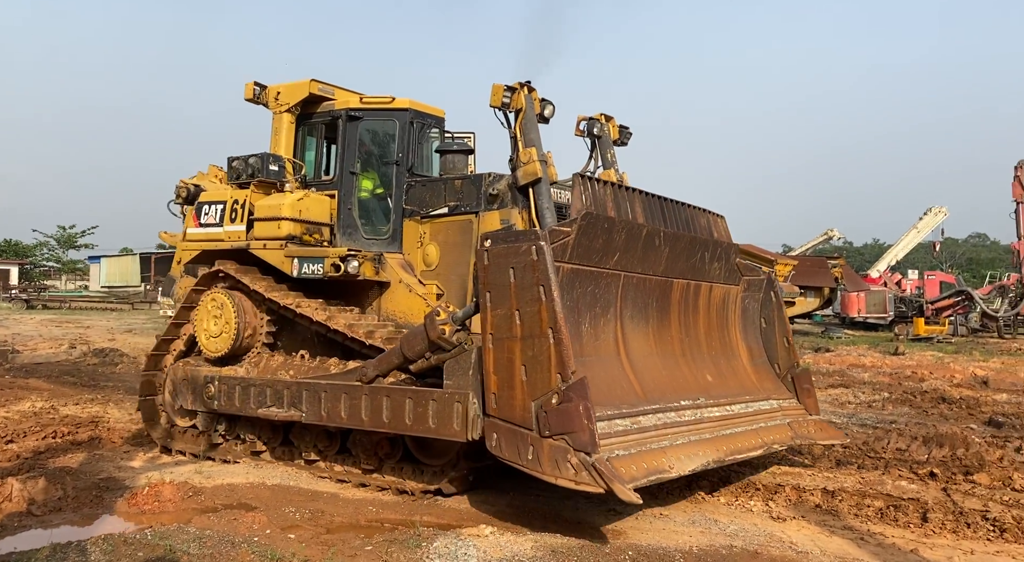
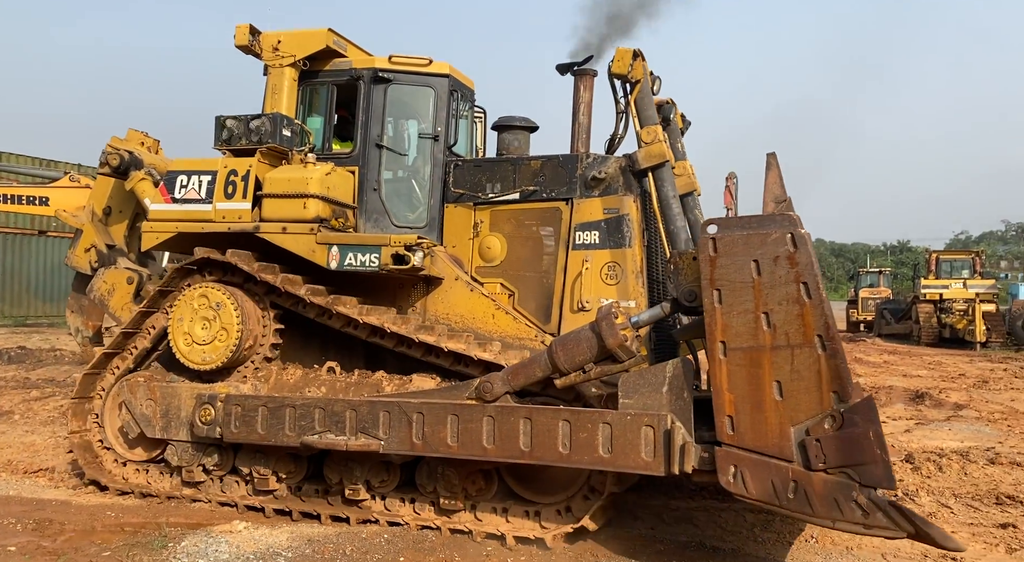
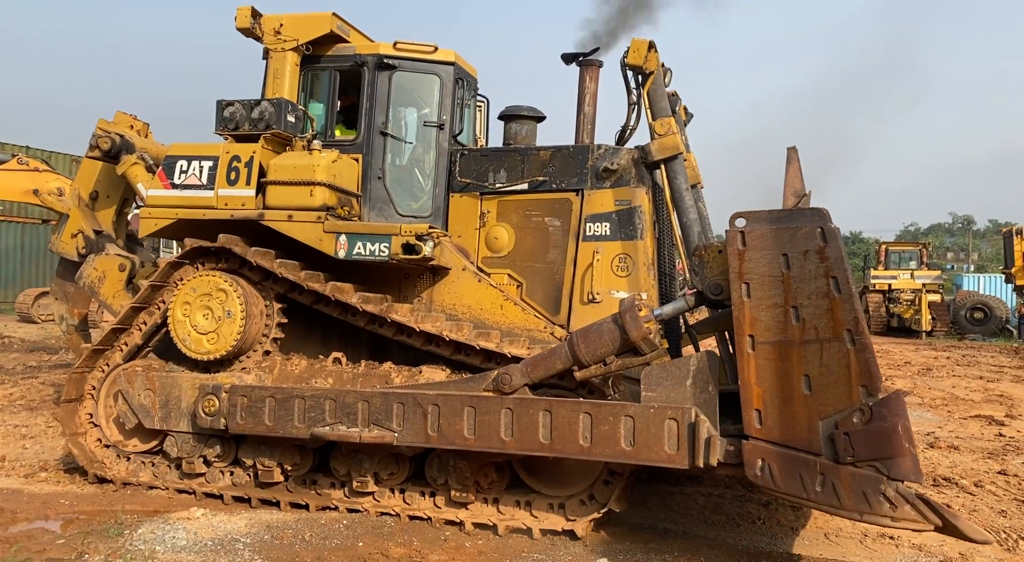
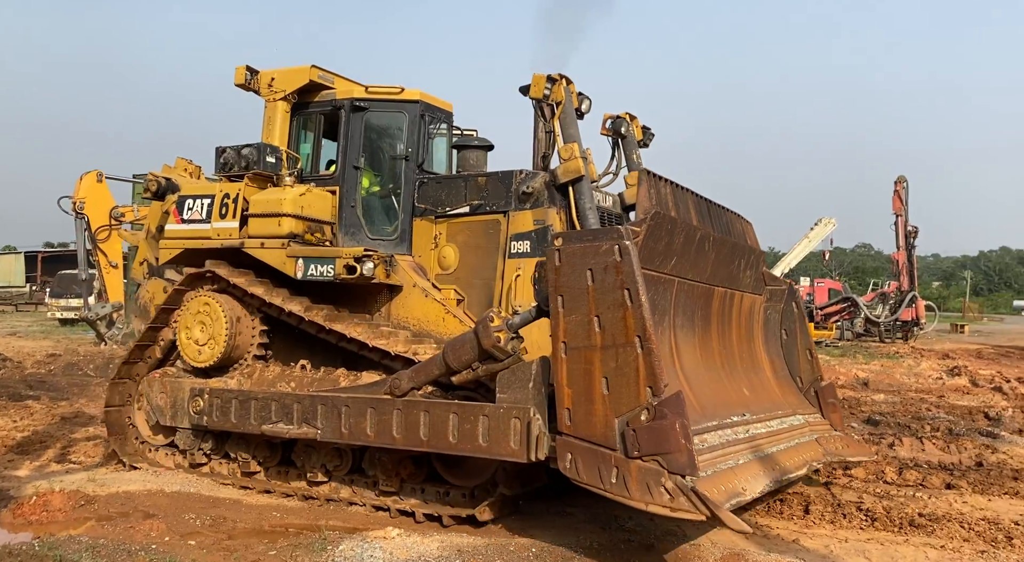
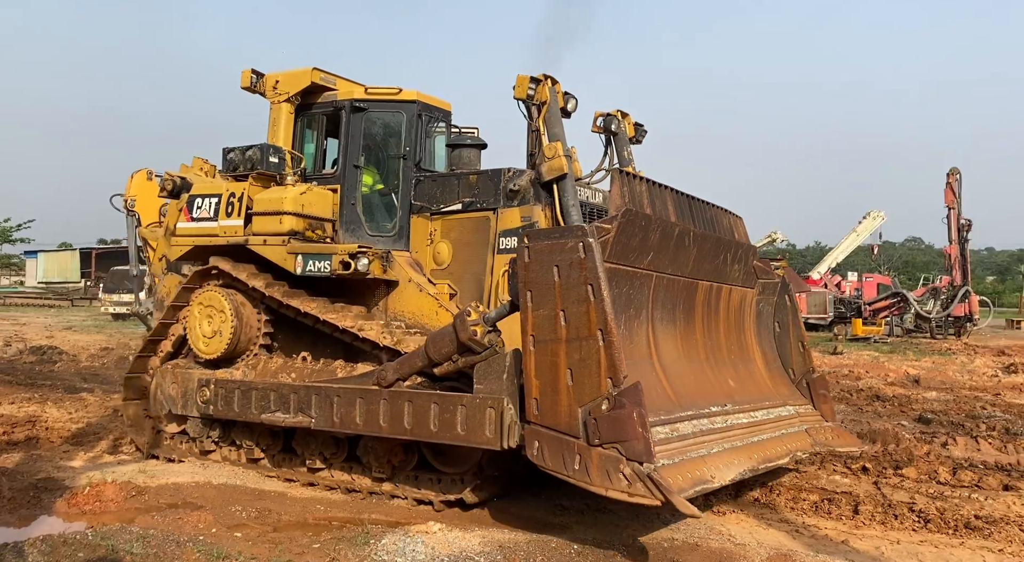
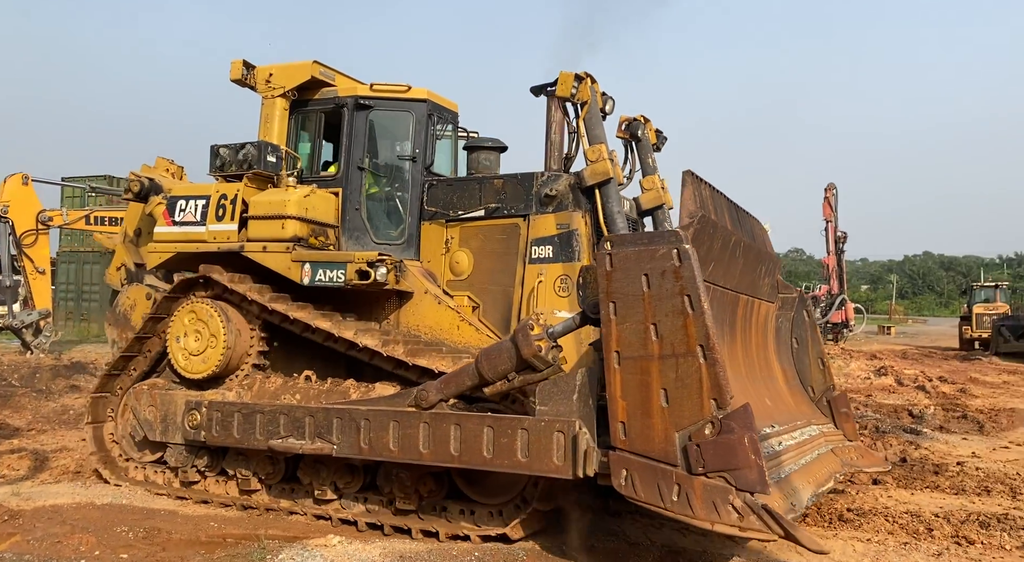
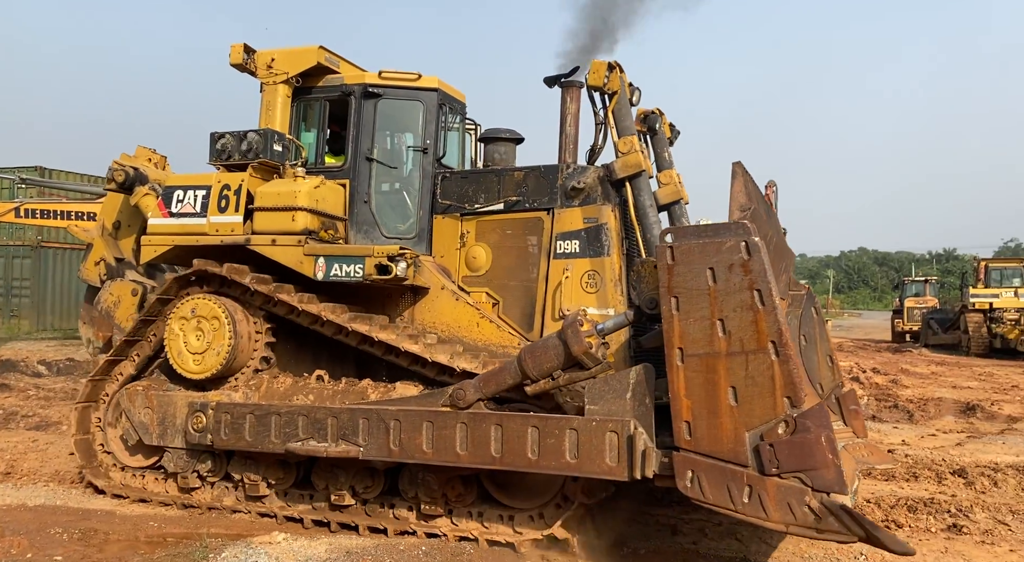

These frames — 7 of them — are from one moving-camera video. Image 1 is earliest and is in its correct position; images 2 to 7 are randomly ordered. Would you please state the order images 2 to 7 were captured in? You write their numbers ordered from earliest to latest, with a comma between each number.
5, 4, 6, 7, 2, 3
